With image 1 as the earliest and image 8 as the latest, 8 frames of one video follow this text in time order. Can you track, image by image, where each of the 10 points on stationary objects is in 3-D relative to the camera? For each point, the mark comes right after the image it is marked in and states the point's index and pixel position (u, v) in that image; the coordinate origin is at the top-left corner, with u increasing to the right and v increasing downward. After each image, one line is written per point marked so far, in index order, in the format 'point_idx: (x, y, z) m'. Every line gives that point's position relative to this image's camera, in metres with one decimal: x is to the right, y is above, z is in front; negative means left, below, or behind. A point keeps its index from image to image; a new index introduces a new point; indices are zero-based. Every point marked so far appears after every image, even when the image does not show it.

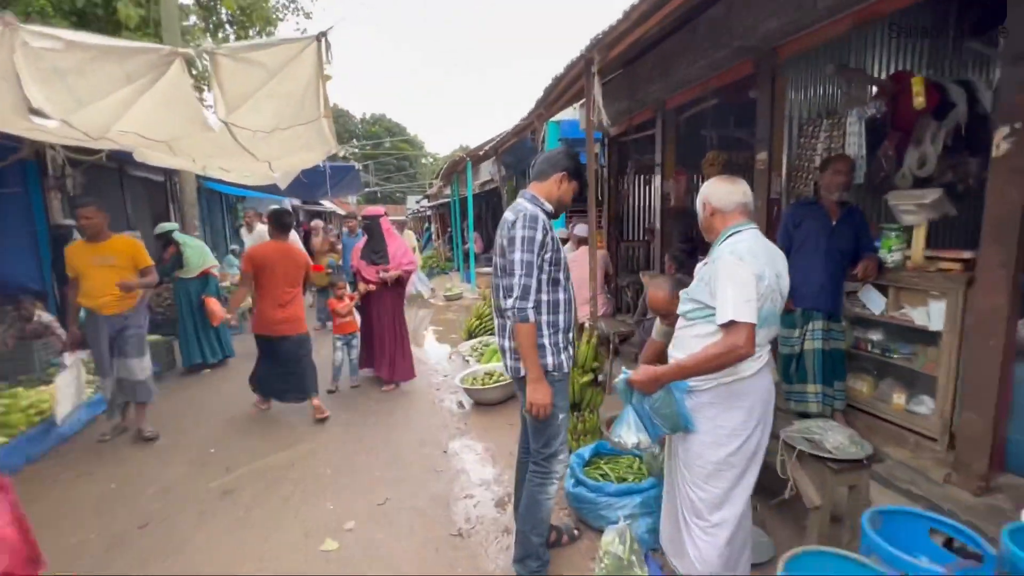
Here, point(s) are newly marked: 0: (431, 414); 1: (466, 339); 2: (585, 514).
0: (-1.0, -1.6, +6.0) m
1: (-0.9, -1.0, +9.0) m
2: (+0.6, -1.7, +3.6) m
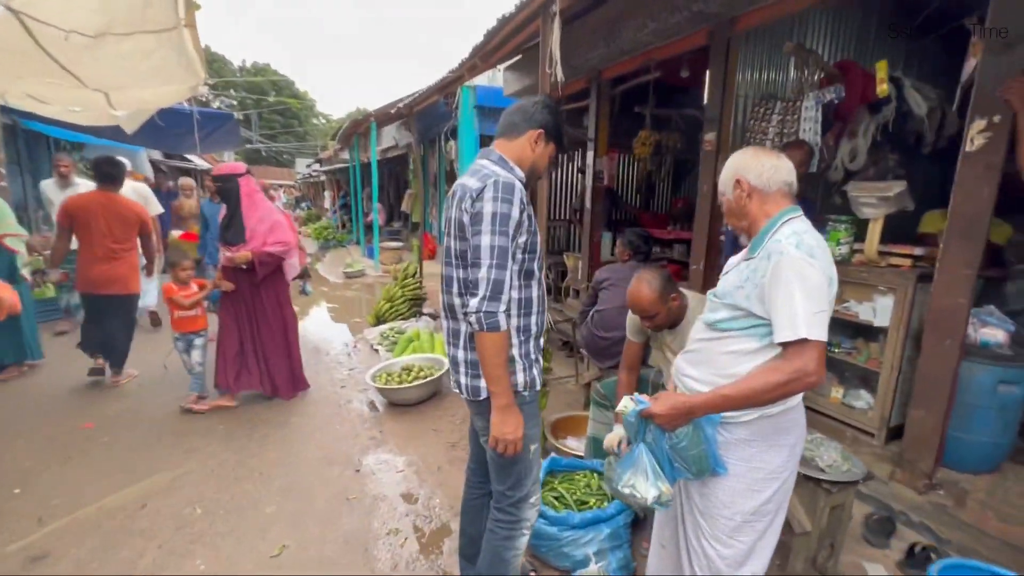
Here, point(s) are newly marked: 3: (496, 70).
0: (-1.8, -1.4, +5.0) m
1: (-2.3, -0.6, +8.0) m
2: (+0.2, -1.6, +3.0) m
3: (-0.3, +4.7, +10.2) m
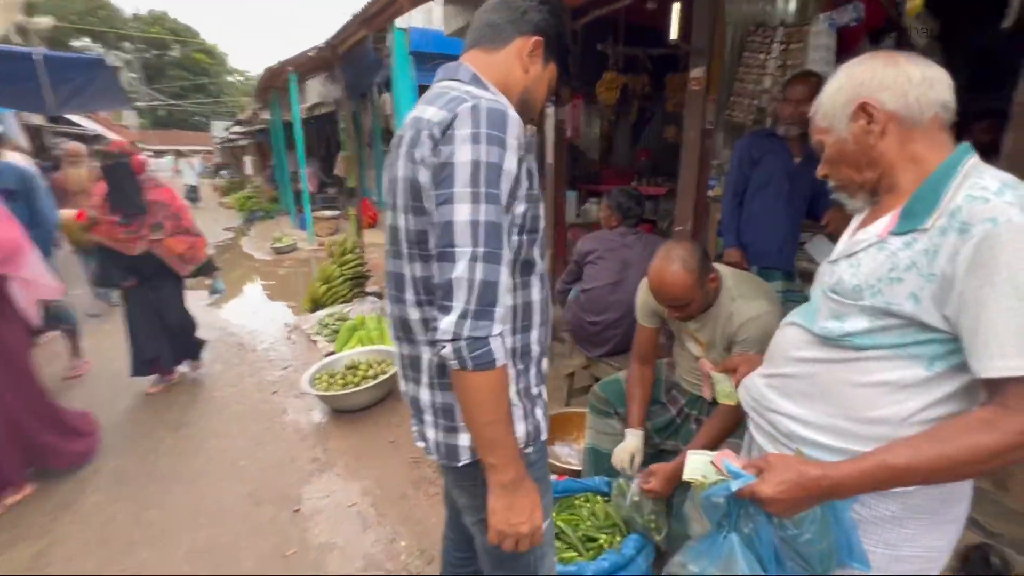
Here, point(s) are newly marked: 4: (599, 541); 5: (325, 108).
0: (-2.1, -1.3, +4.0) m
1: (-2.9, -0.3, +6.9) m
2: (+0.2, -1.6, +2.3) m
3: (-1.5, +5.2, +8.8) m
4: (+0.5, -1.3, +2.5) m
5: (-5.4, +5.2, +13.8) m
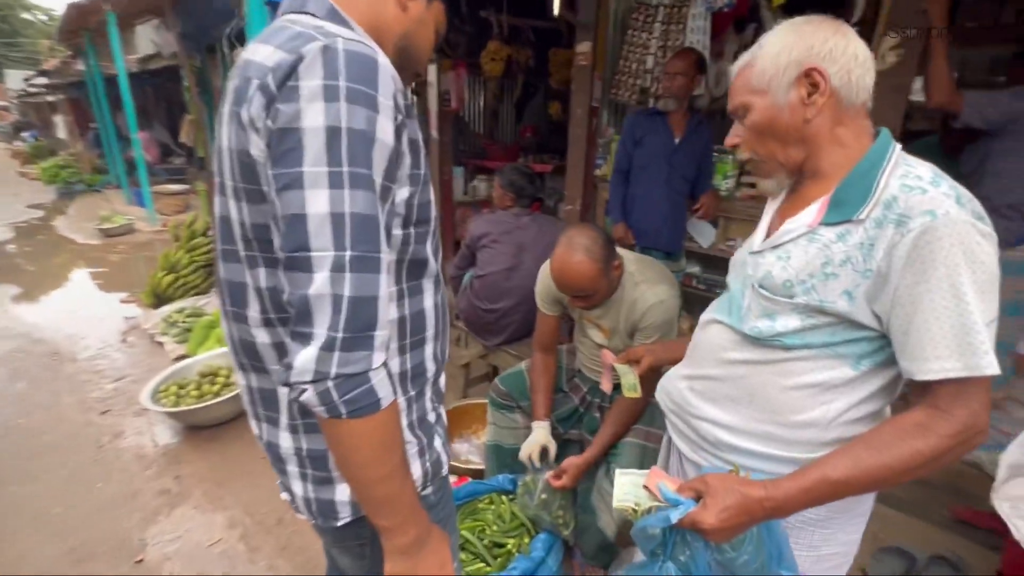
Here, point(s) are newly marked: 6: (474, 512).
0: (-2.8, -1.3, +3.2) m
1: (-4.3, -0.2, +5.8) m
2: (-0.2, -1.5, +2.1) m
3: (-3.6, +5.5, +7.7) m
4: (0.0, -1.3, +2.3) m
5: (-8.6, +5.5, +11.6) m
6: (-0.2, -1.2, +2.5) m
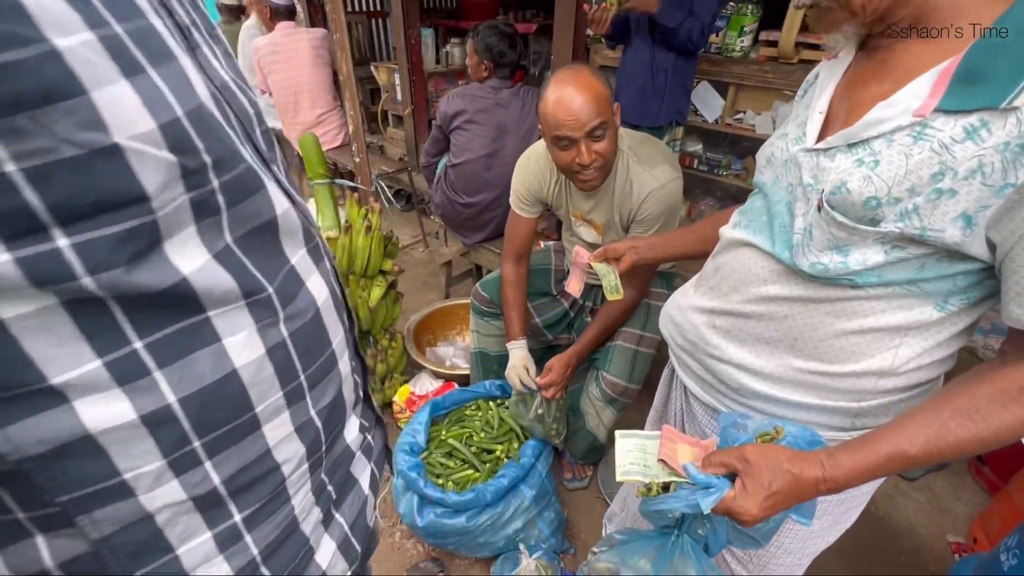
0: (-2.9, -0.7, +3.1) m
1: (-4.5, +0.9, +5.2) m
2: (-0.3, -1.1, +2.1) m
3: (-4.0, +6.9, +5.7) m
4: (-0.1, -0.8, +2.3) m
5: (-9.1, +7.8, +9.4) m
6: (-0.3, -0.7, +2.4) m
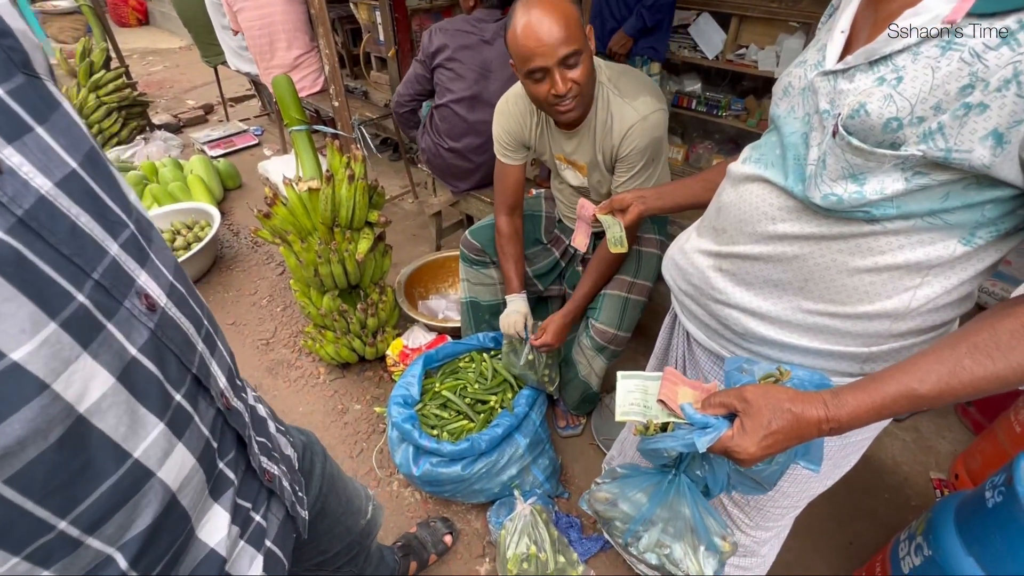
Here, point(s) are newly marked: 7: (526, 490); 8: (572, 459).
0: (-3.0, -0.4, +3.1) m
1: (-4.6, +1.4, +5.0) m
2: (-0.3, -0.9, +2.1) m
3: (-4.2, +7.4, +4.9) m
4: (-0.1, -0.6, +2.3) m
5: (-9.4, +8.5, +8.4) m
6: (-0.3, -0.4, +2.4) m
7: (+0.1, -0.9, +2.1) m
8: (+0.3, -0.9, +2.4) m
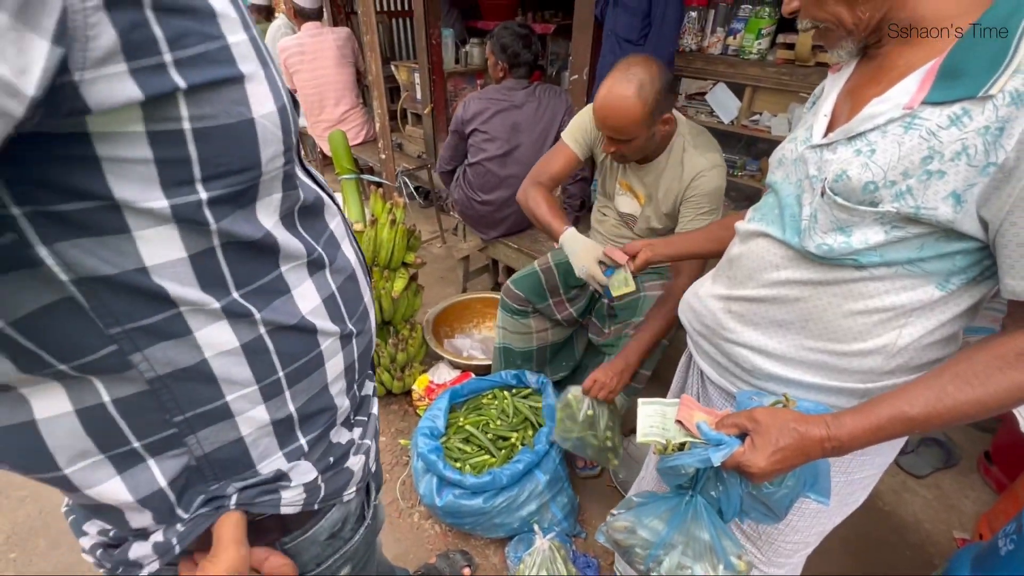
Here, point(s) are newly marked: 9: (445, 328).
0: (-2.8, -0.6, +3.3) m
1: (-4.4, +1.0, +5.4) m
2: (-0.2, -1.1, +2.2) m
3: (-3.7, +7.0, +5.9) m
4: (0.0, -0.8, +2.4) m
5: (-8.7, +8.0, +9.7) m
6: (-0.2, -0.6, +2.5) m
7: (+0.2, -1.1, +2.2) m
8: (+0.4, -1.1, +2.4) m
9: (-0.4, -0.3, +3.1) m
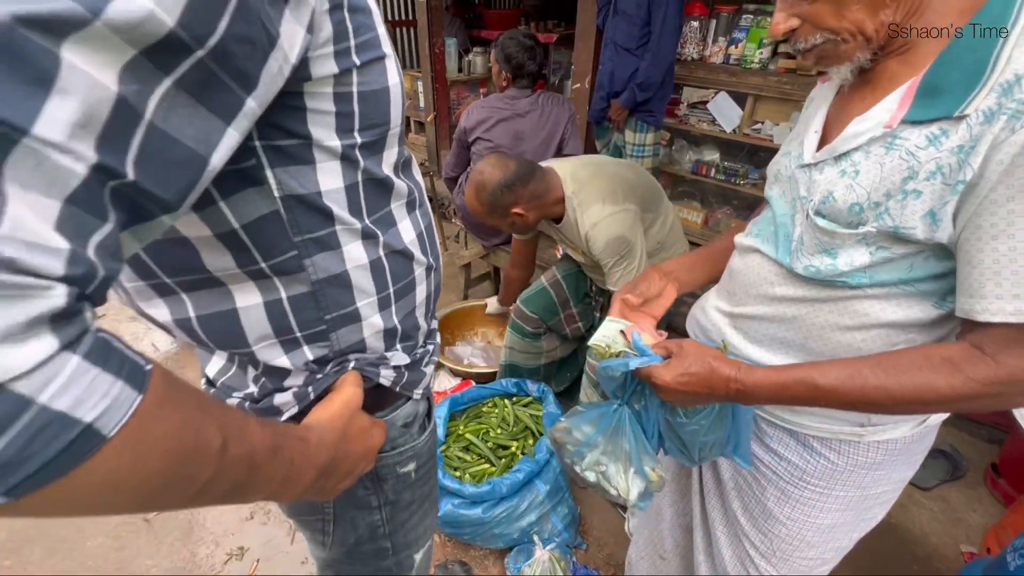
0: (-2.8, -0.6, +3.3) m
1: (-4.3, +1.0, +5.5) m
2: (-0.2, -1.1, +2.2) m
3: (-3.6, +7.0, +6.0) m
4: (0.0, -0.8, +2.4) m
5: (-8.6, +7.9, +9.8) m
6: (-0.2, -0.7, +2.5) m
7: (+0.2, -1.1, +2.2) m
8: (+0.4, -1.1, +2.4) m
9: (-0.4, -0.3, +3.1) m
